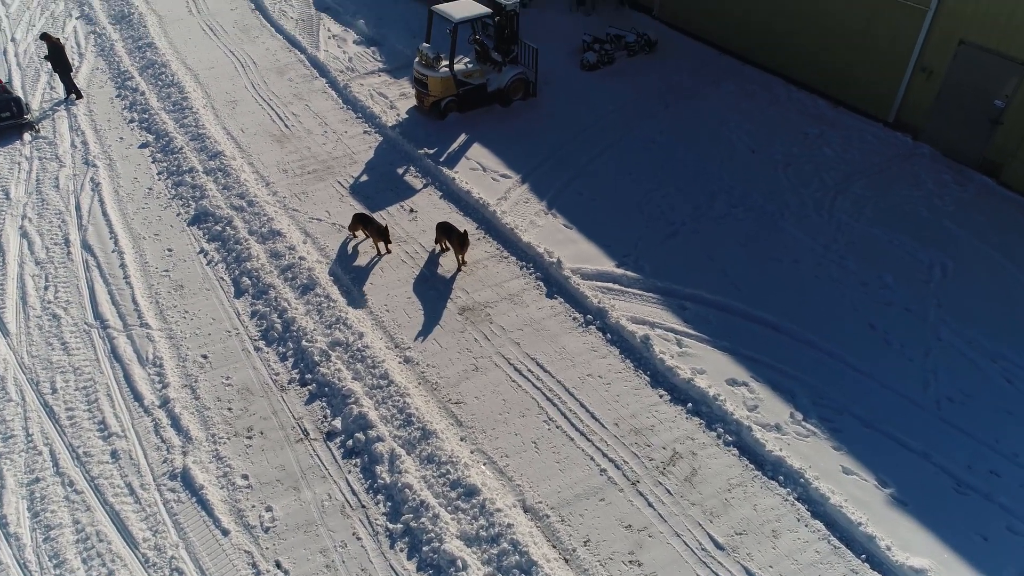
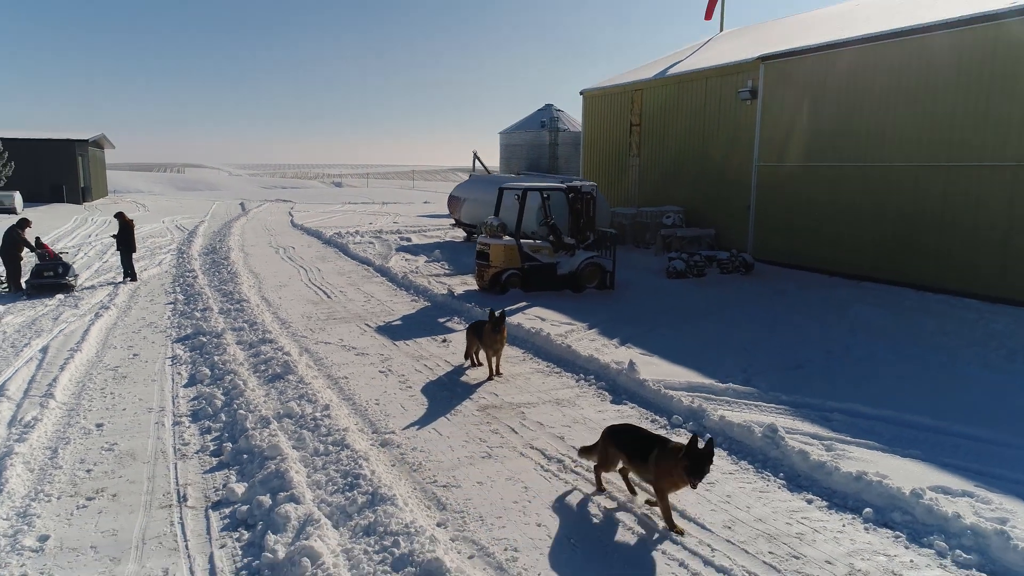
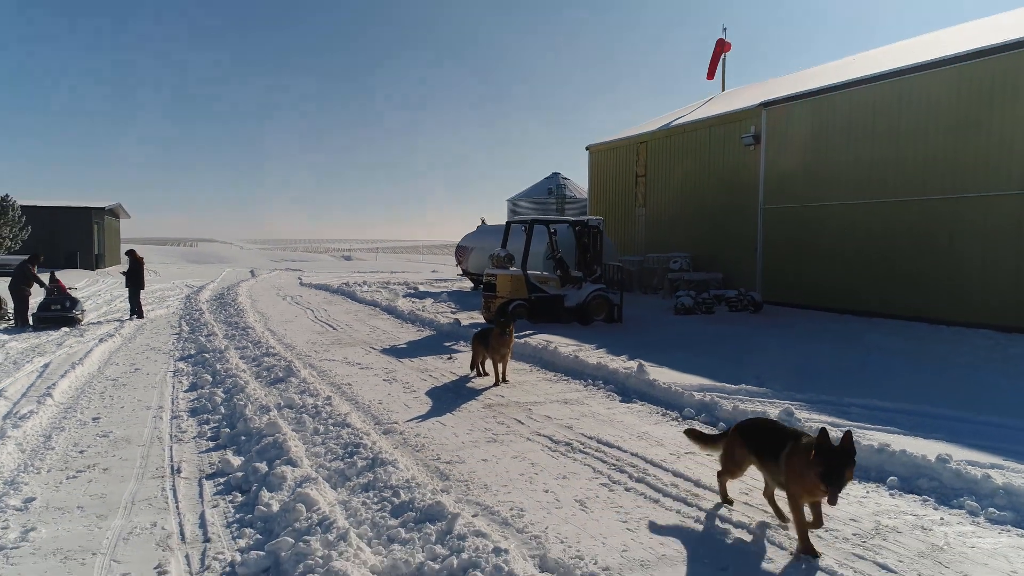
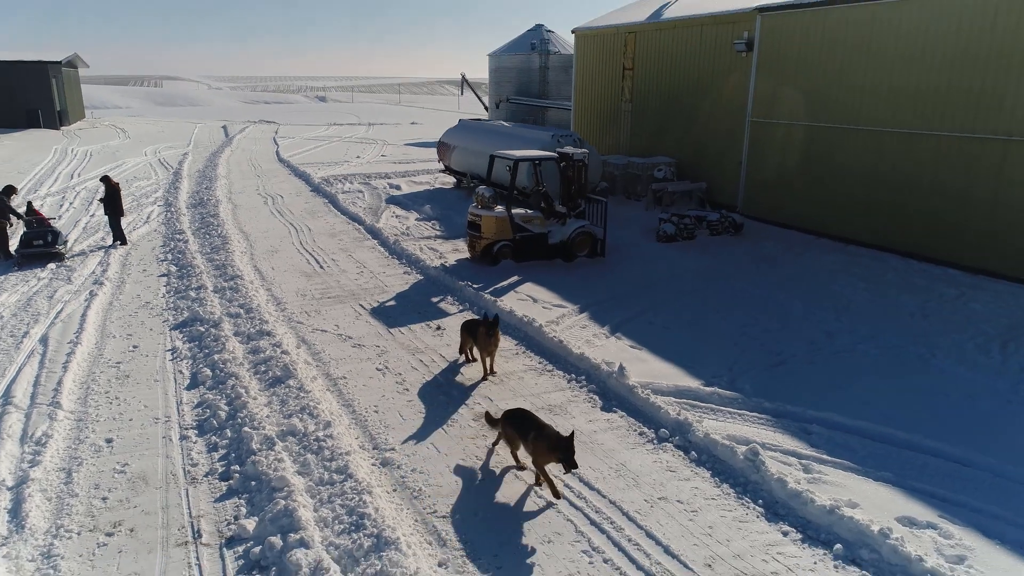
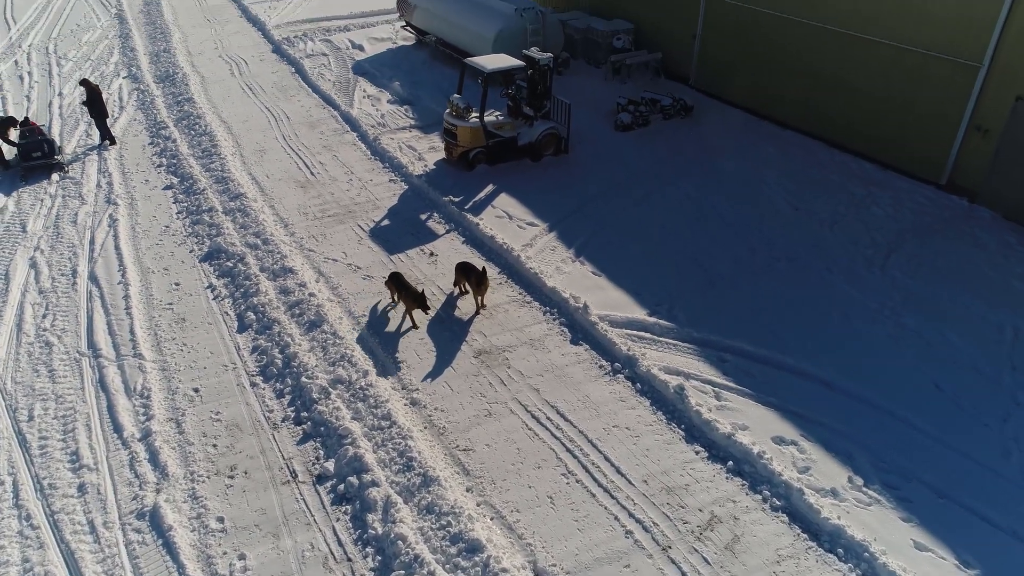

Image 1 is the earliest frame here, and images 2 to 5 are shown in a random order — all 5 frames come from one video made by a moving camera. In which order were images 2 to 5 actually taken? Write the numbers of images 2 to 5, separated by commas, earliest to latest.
5, 4, 2, 3
